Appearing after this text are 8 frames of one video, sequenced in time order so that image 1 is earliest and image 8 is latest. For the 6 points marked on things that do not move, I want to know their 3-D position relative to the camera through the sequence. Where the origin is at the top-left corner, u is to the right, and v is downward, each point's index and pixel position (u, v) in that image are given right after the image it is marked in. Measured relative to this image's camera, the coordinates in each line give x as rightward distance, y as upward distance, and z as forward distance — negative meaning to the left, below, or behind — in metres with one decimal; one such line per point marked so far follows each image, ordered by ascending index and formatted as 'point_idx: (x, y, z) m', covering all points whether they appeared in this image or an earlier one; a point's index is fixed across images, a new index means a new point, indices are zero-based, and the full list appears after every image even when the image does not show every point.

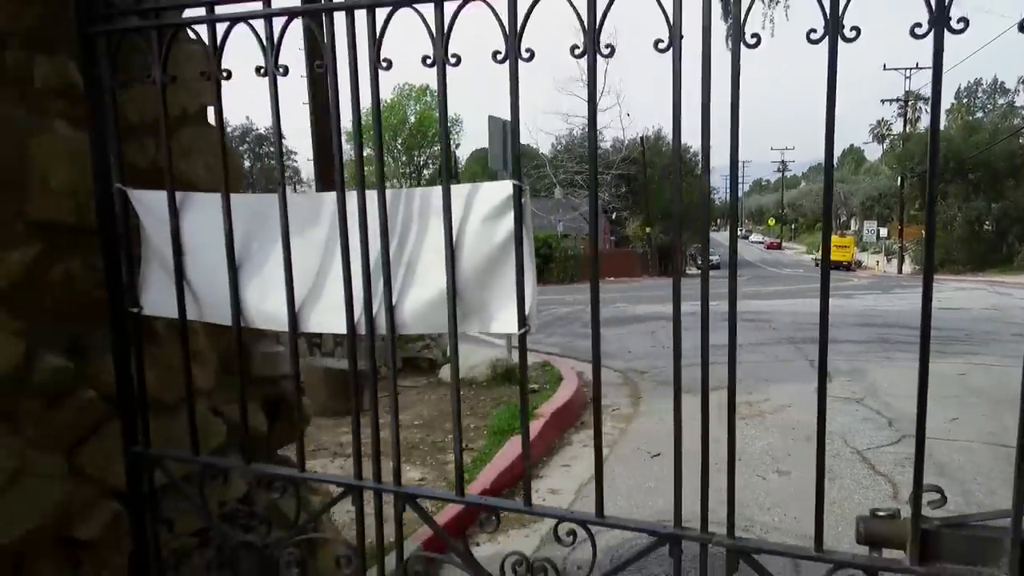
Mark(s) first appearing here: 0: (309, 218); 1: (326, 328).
0: (-0.5, +0.2, +1.7) m
1: (-0.4, -0.1, +1.7) m
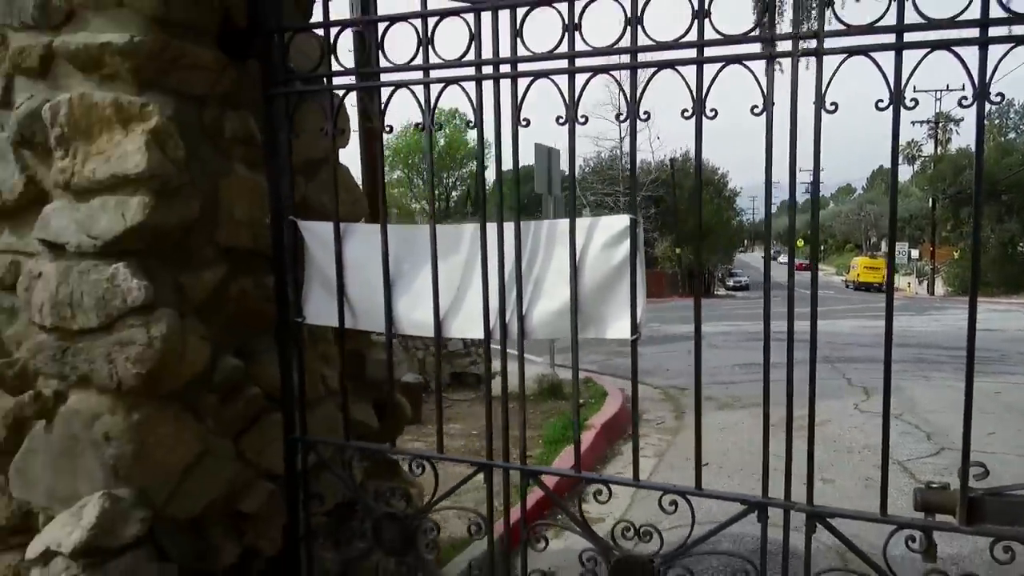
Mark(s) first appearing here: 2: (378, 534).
0: (-0.2, +0.1, +2.1) m
1: (-0.1, -0.1, +2.1) m
2: (-0.4, -0.7, +2.3) m
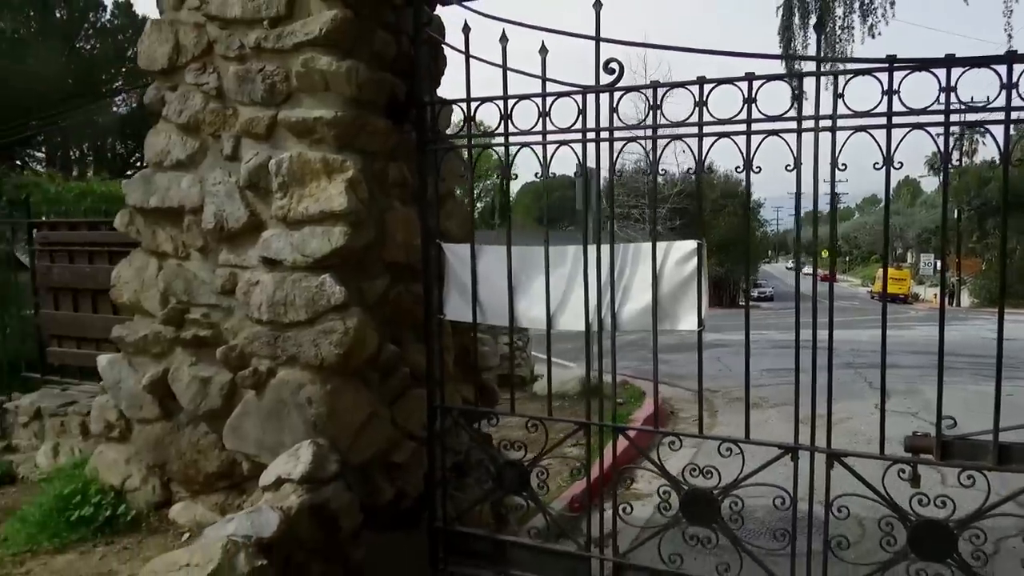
0: (+0.2, +0.1, +2.8) m
1: (+0.2, -0.1, +2.8) m
2: (-0.1, -0.8, +3.0) m
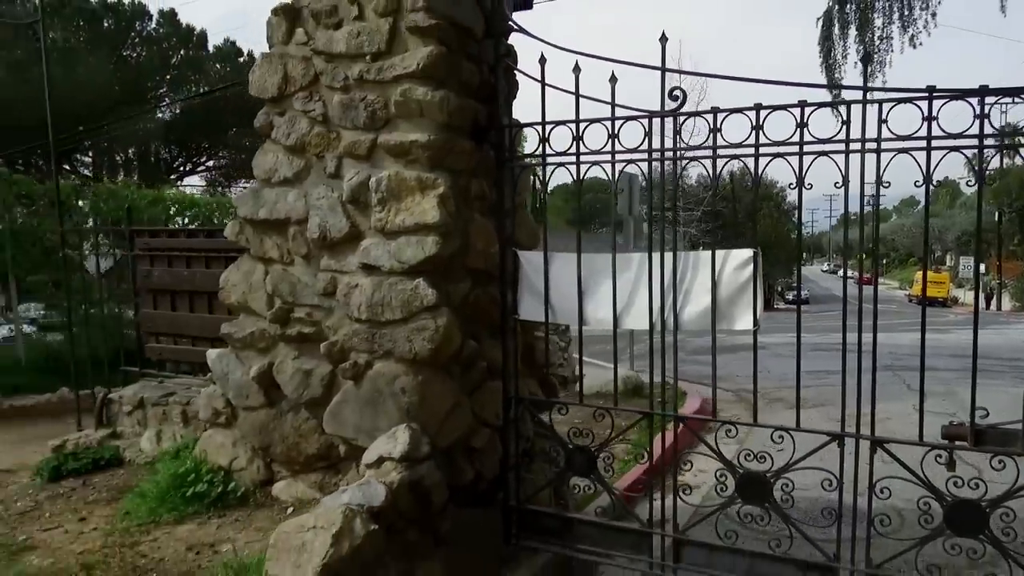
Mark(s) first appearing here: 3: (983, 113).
0: (+0.5, +0.1, +3.1) m
1: (+0.5, -0.2, +3.1) m
2: (+0.3, -0.8, +3.3) m
3: (+1.6, +0.6, +2.6) m
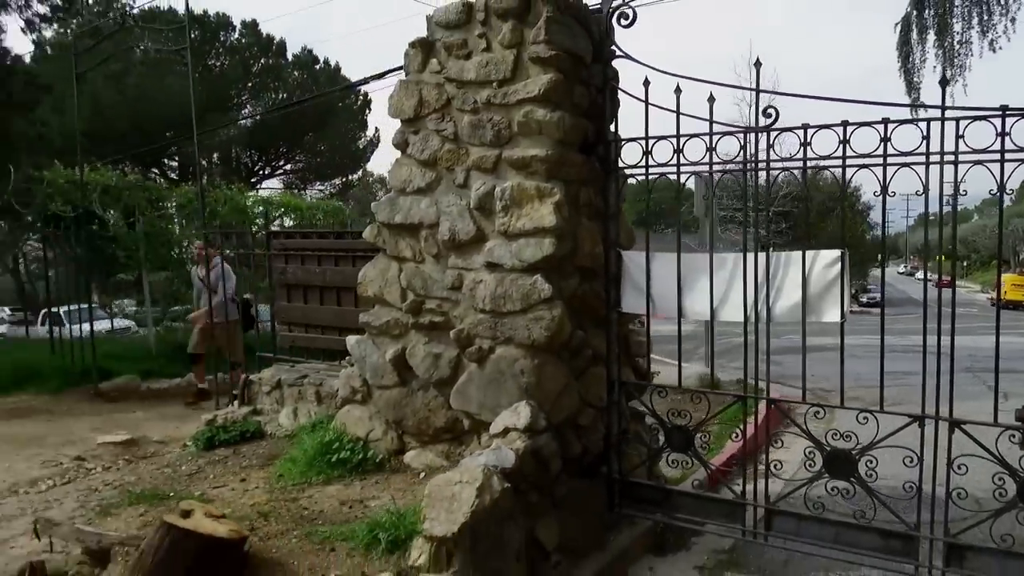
0: (+1.0, +0.1, +3.5) m
1: (+1.0, -0.1, +3.5) m
2: (+0.8, -0.8, +3.7) m
3: (+2.1, +0.6, +2.9) m
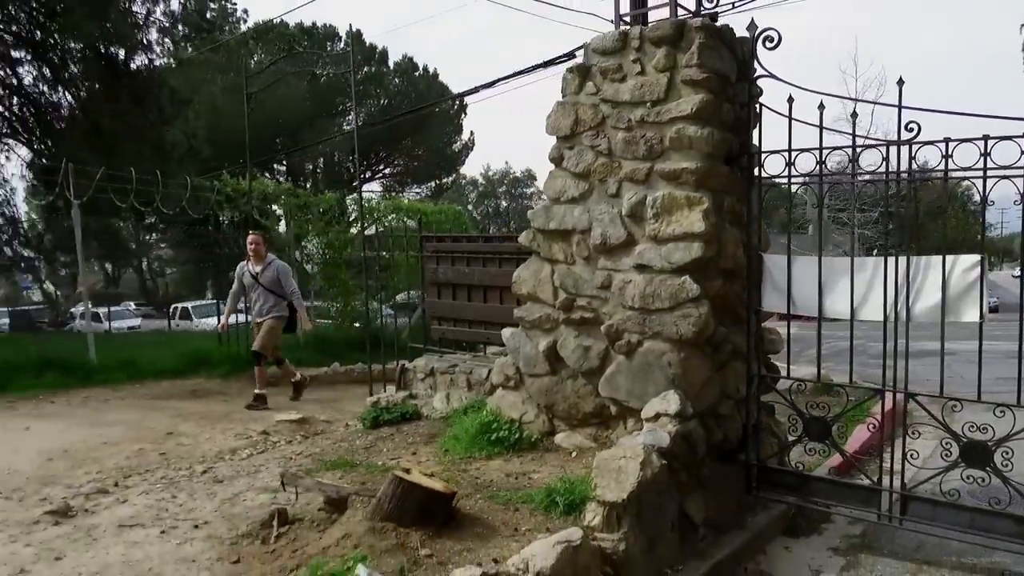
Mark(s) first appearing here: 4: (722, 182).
0: (+1.8, +0.1, +3.8) m
1: (+1.8, -0.1, +3.8) m
2: (+1.6, -0.8, +4.0) m
3: (+2.8, +0.6, +3.0) m
4: (+1.1, +0.6, +4.0) m
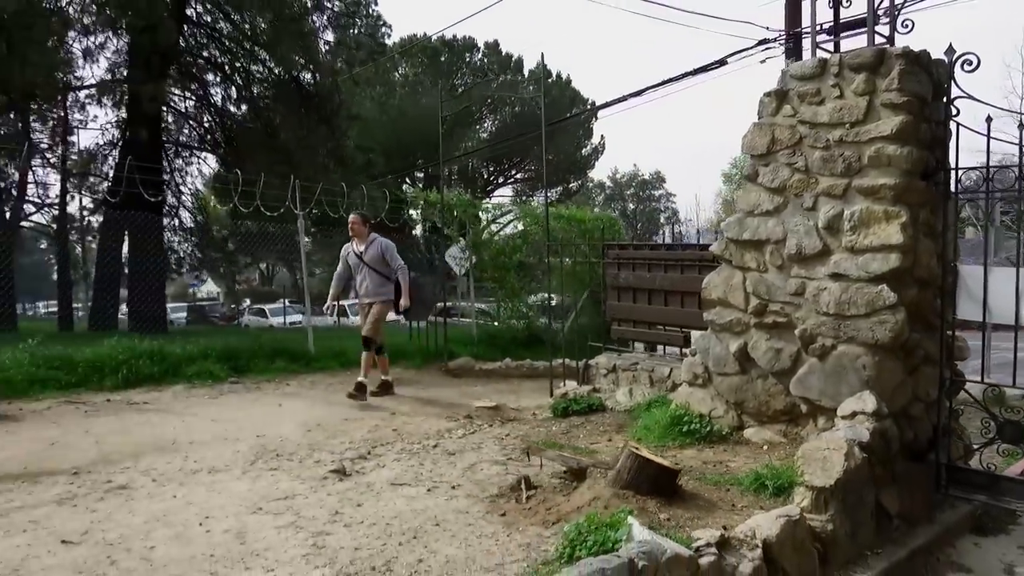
0: (+2.9, +0.1, +4.0) m
1: (+3.0, -0.2, +3.9) m
2: (+2.8, -0.8, +4.2) m
3: (+3.8, +0.5, +3.1) m
4: (+2.3, +0.5, +4.3) m
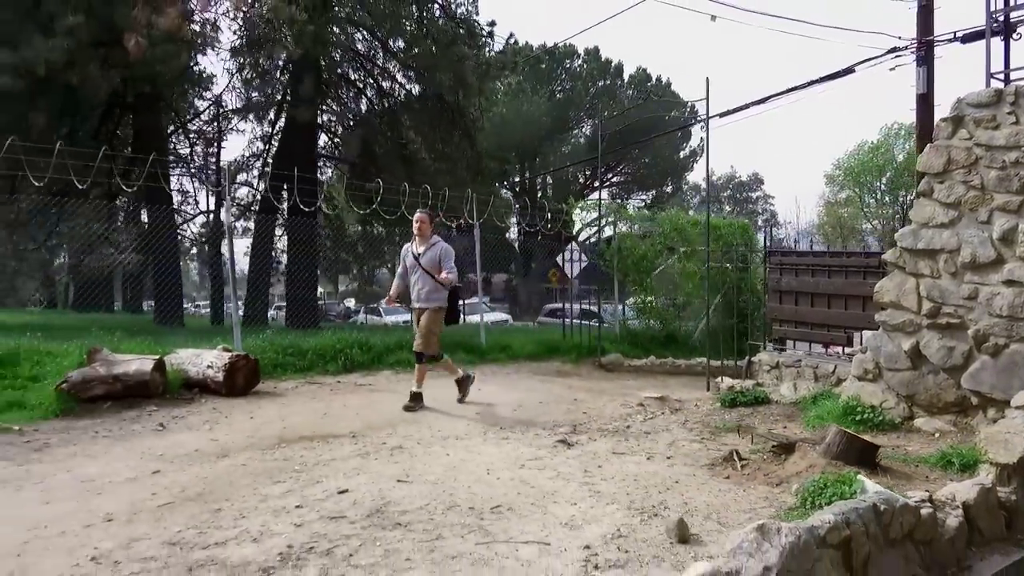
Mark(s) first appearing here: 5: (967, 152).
0: (+4.3, 0.0, +4.4) m
1: (+4.3, -0.2, +4.4) m
2: (+4.1, -0.9, +4.7) m
3: (+5.1, +0.5, +3.4) m
4: (+3.7, +0.5, +4.8) m
5: (+3.2, +0.9, +5.2) m
